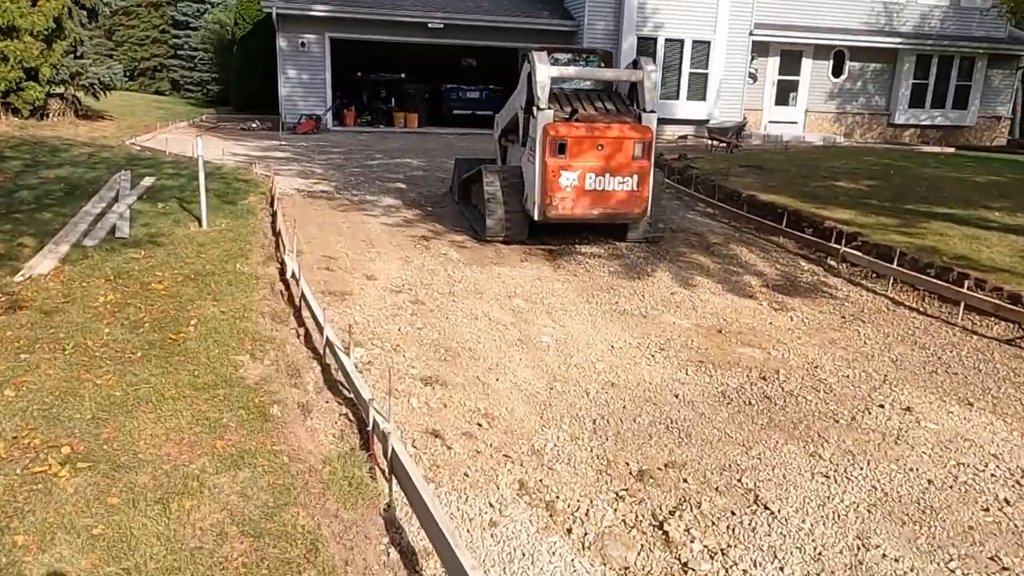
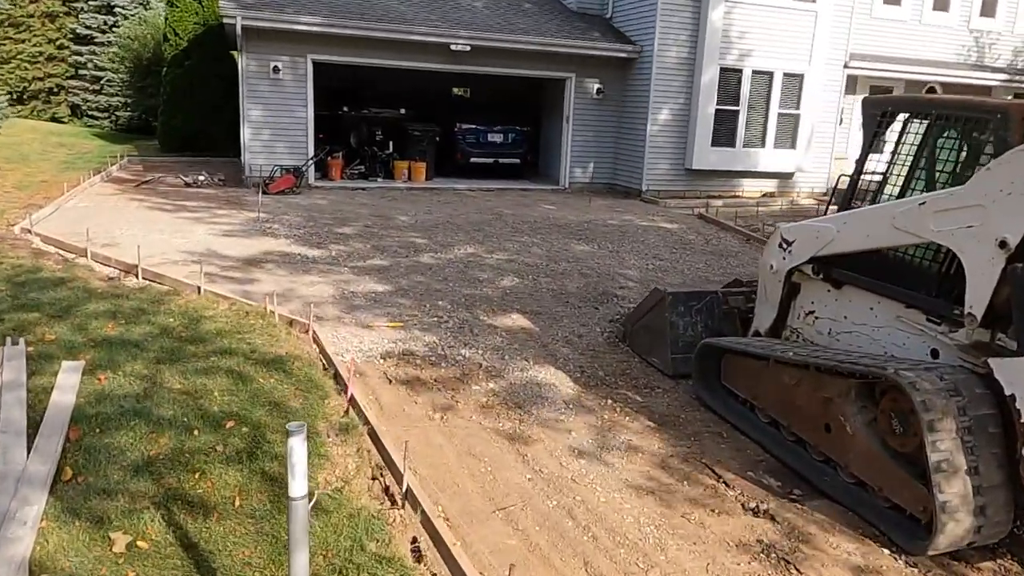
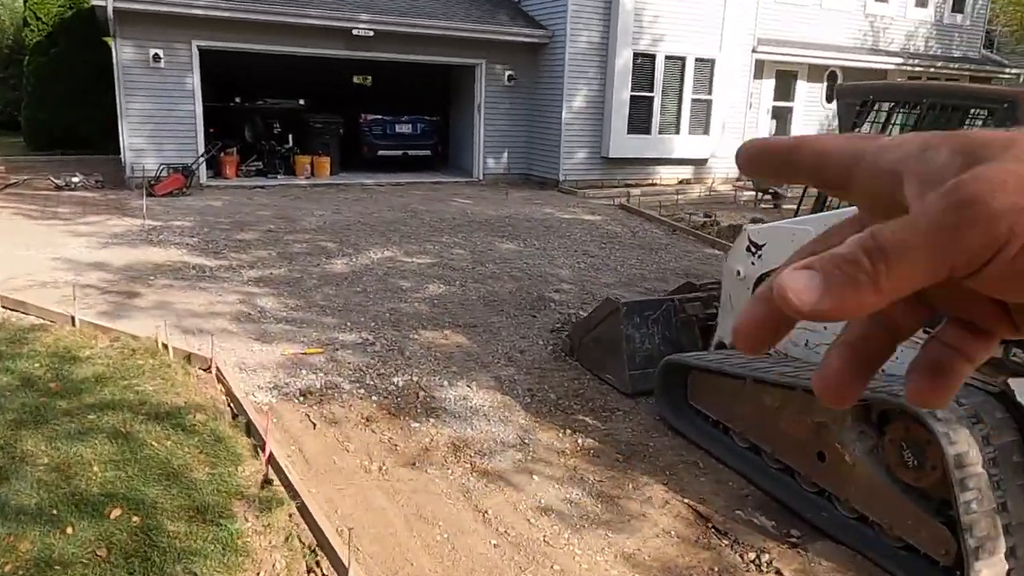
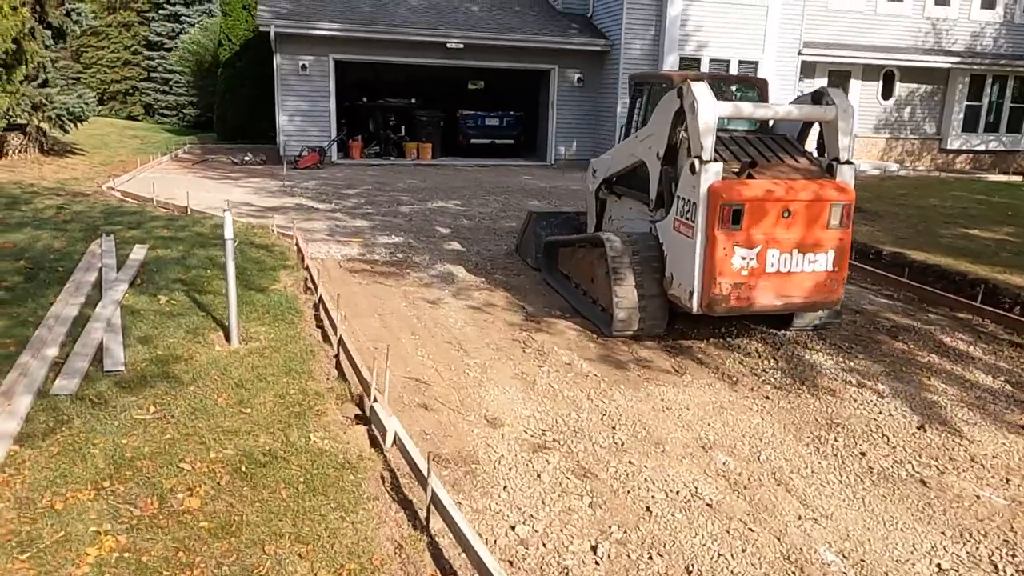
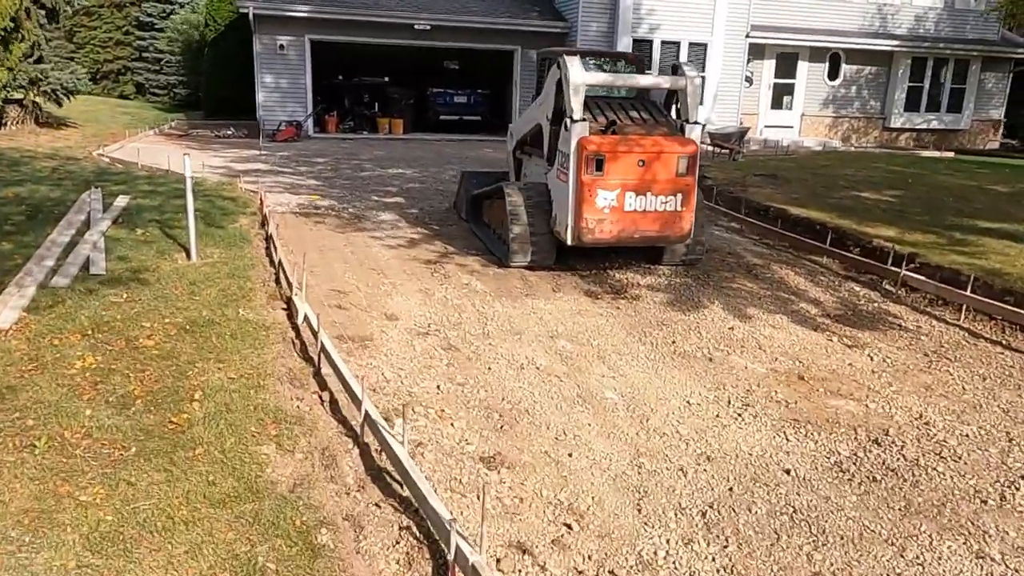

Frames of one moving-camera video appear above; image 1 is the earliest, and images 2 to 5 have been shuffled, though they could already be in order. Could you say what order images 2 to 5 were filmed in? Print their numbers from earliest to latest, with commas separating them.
5, 4, 2, 3
